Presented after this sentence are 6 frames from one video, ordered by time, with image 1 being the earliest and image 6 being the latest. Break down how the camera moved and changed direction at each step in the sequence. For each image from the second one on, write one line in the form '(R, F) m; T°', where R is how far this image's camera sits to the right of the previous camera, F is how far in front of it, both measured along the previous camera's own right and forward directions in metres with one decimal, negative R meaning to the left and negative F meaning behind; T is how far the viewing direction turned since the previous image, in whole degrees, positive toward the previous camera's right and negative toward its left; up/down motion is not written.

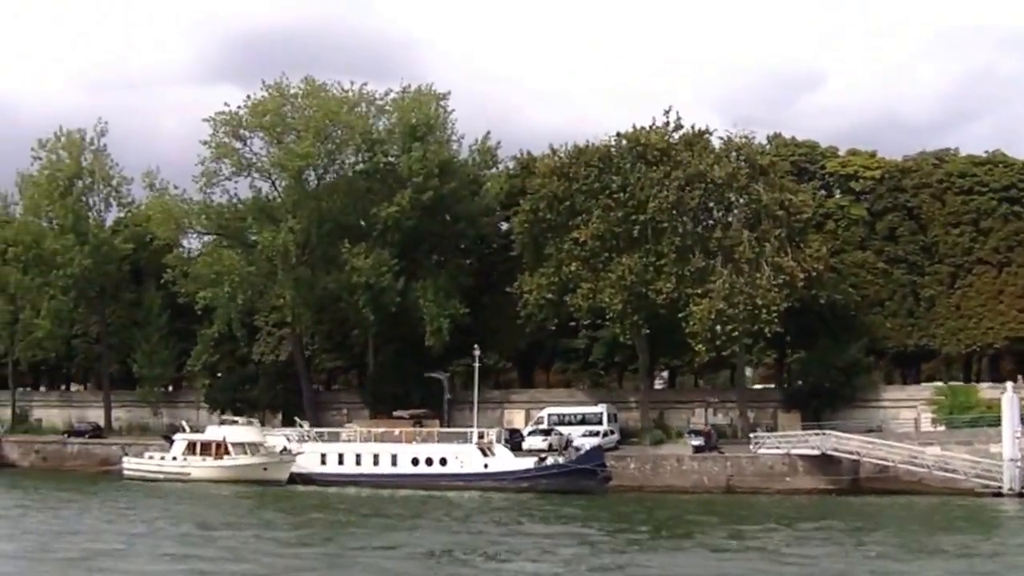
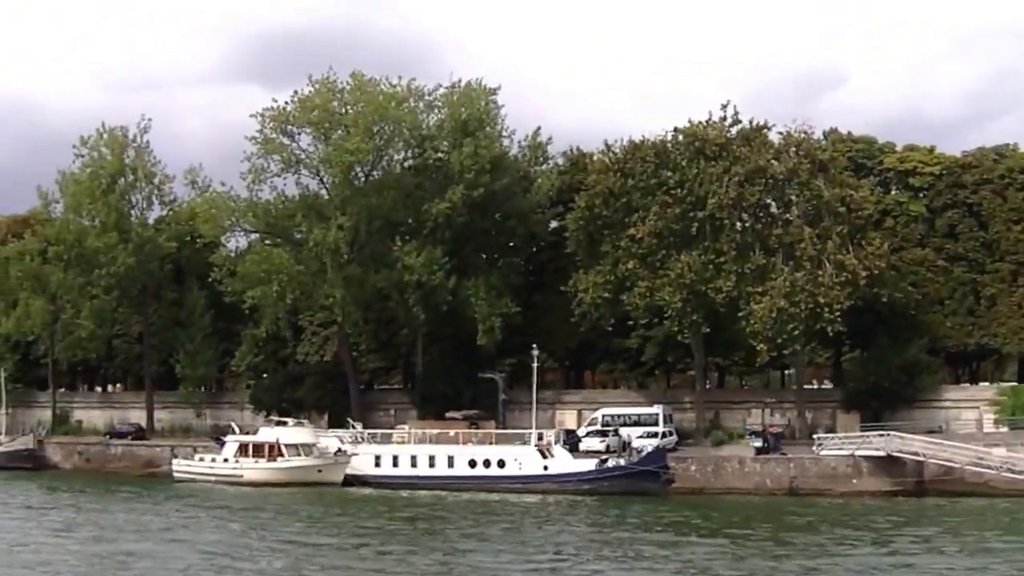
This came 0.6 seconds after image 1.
(-0.8, +0.5) m; 0°
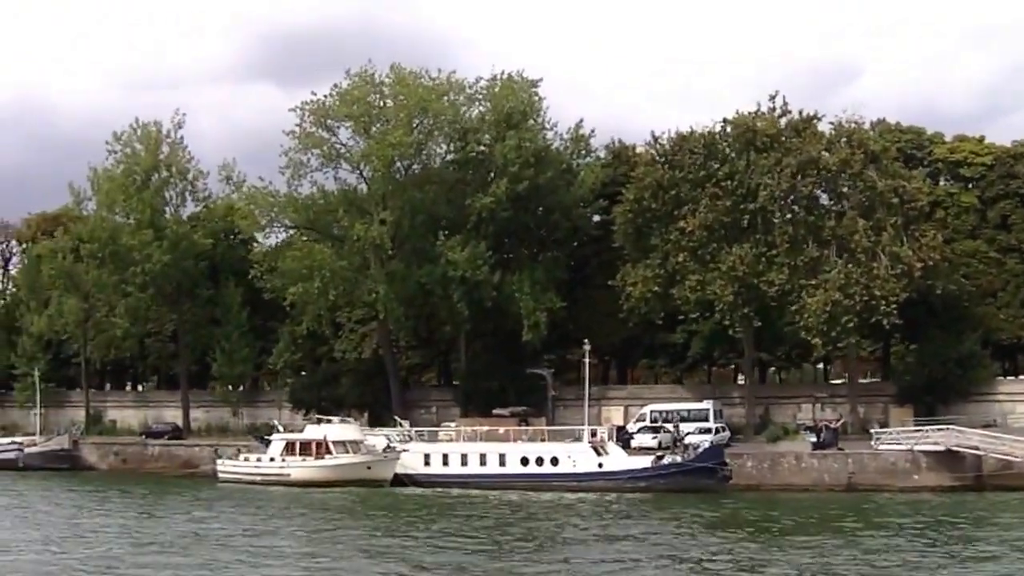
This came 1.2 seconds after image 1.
(-0.8, +0.4) m; 0°
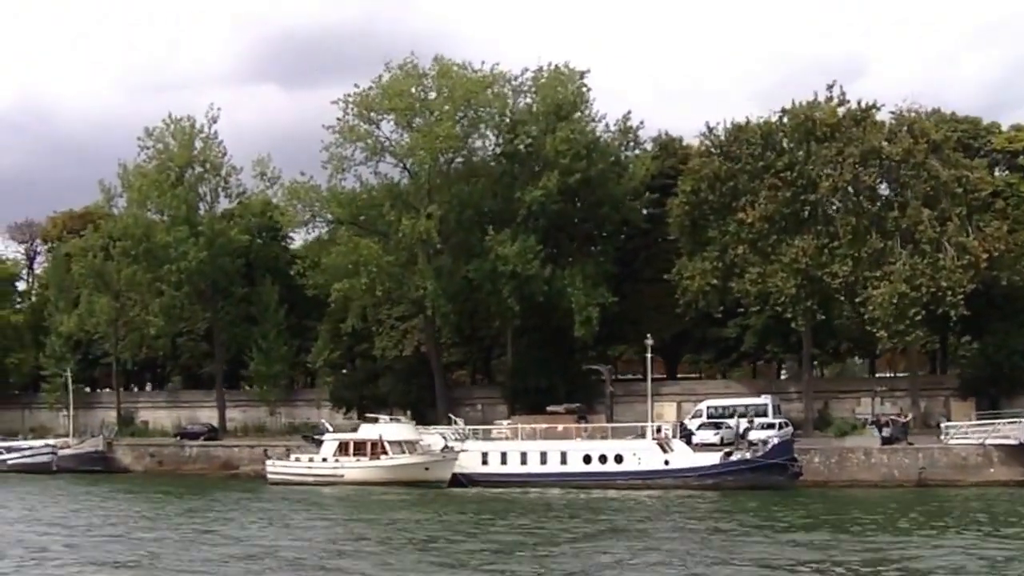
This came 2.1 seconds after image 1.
(-1.3, +0.6) m; +1°
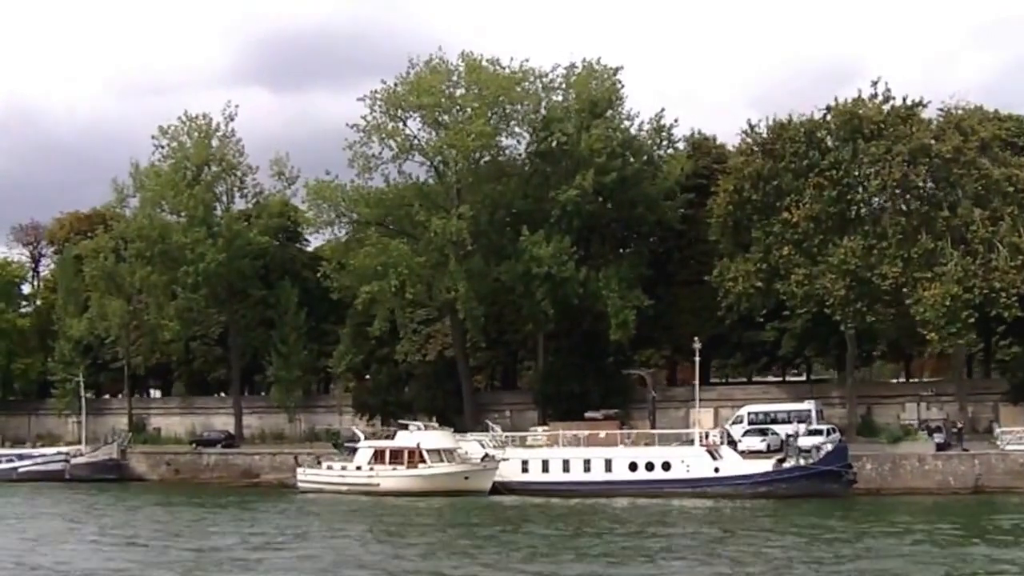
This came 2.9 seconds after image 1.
(-1.1, +0.9) m; +1°
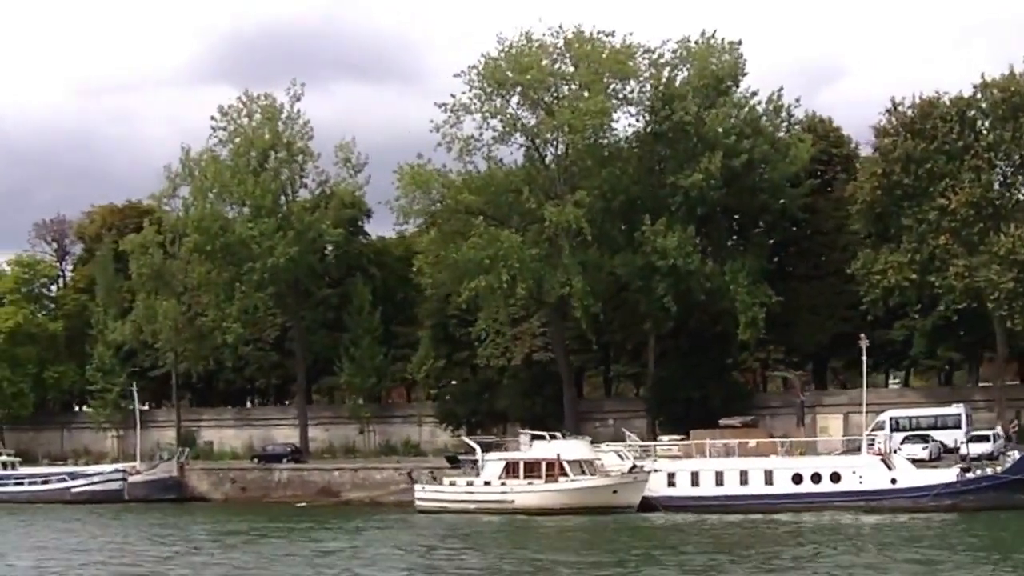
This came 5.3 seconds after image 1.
(-3.3, +2.6) m; +4°
